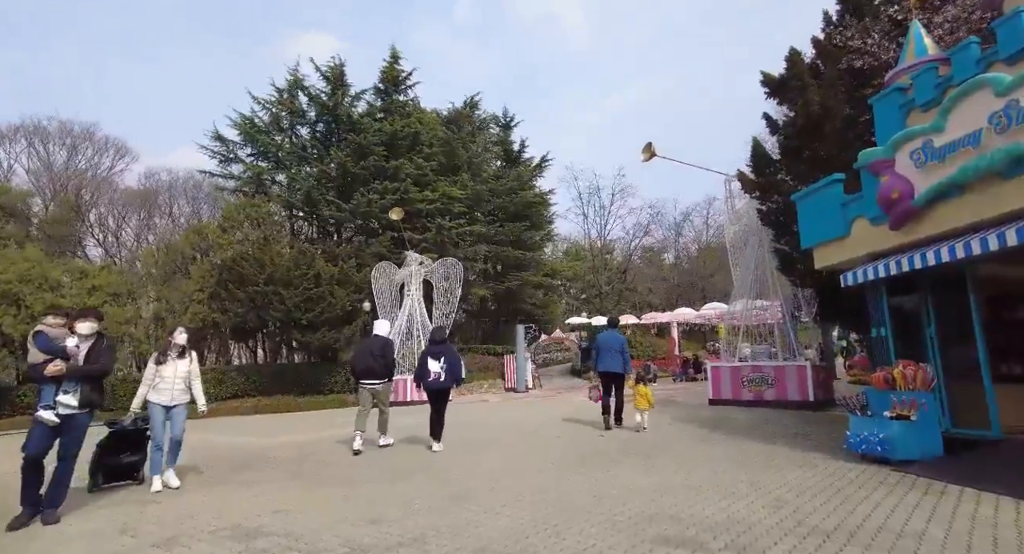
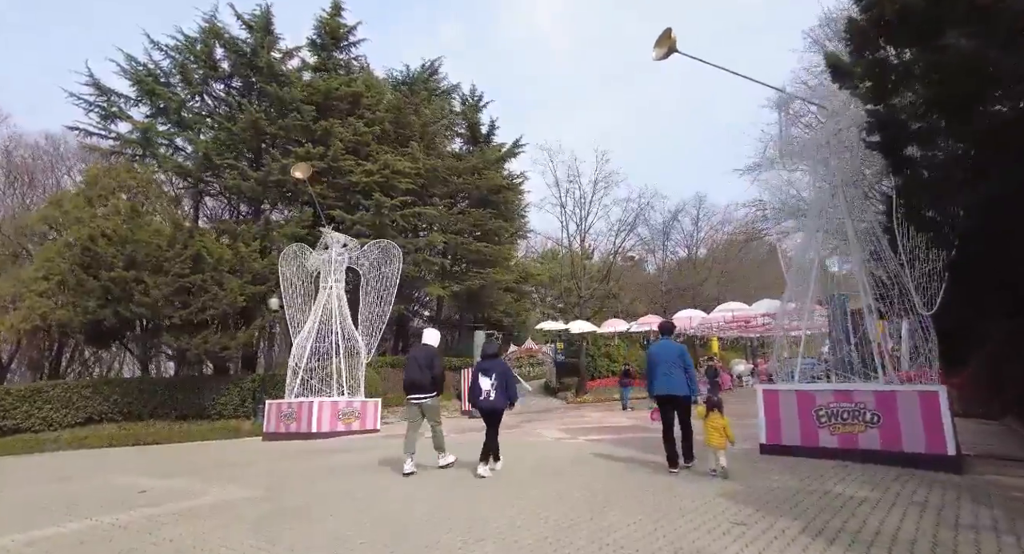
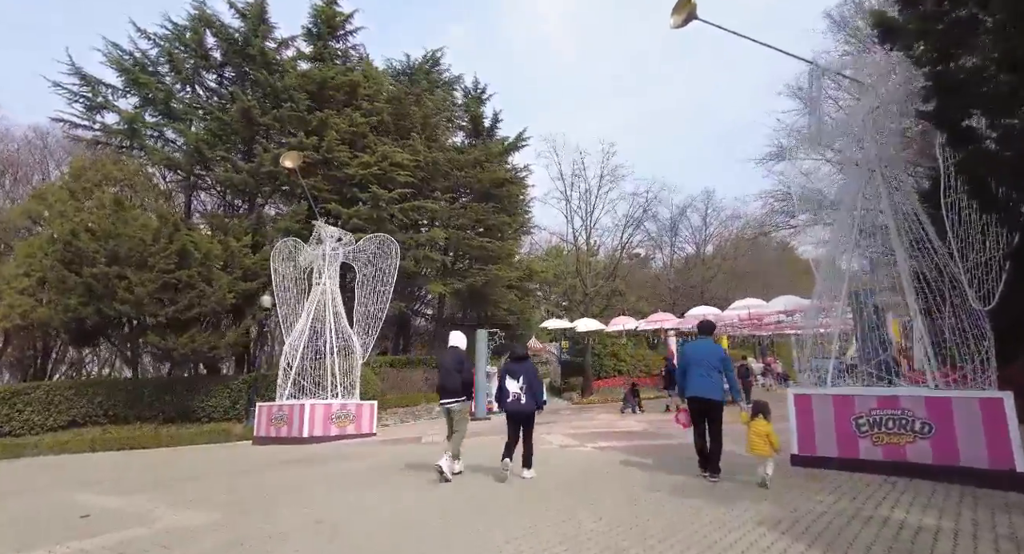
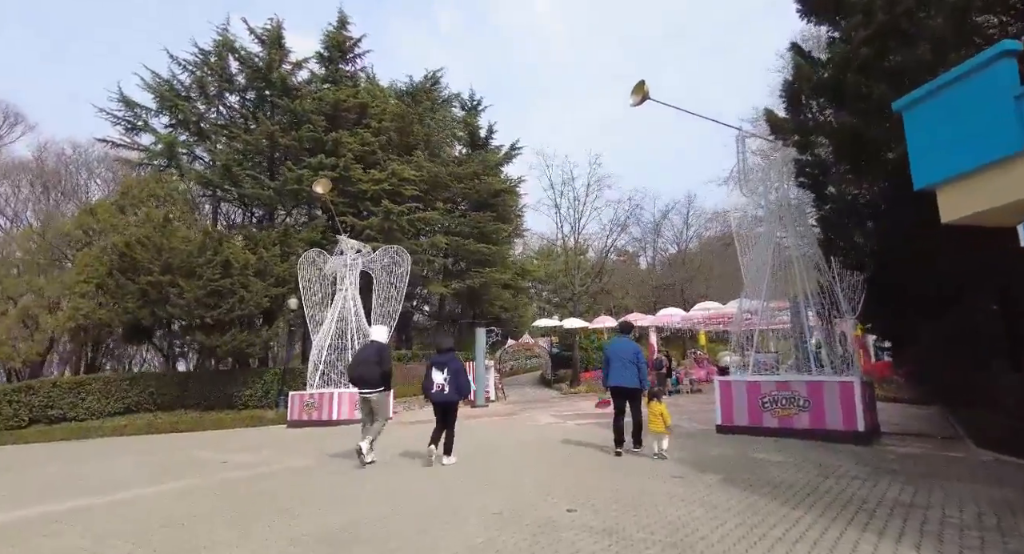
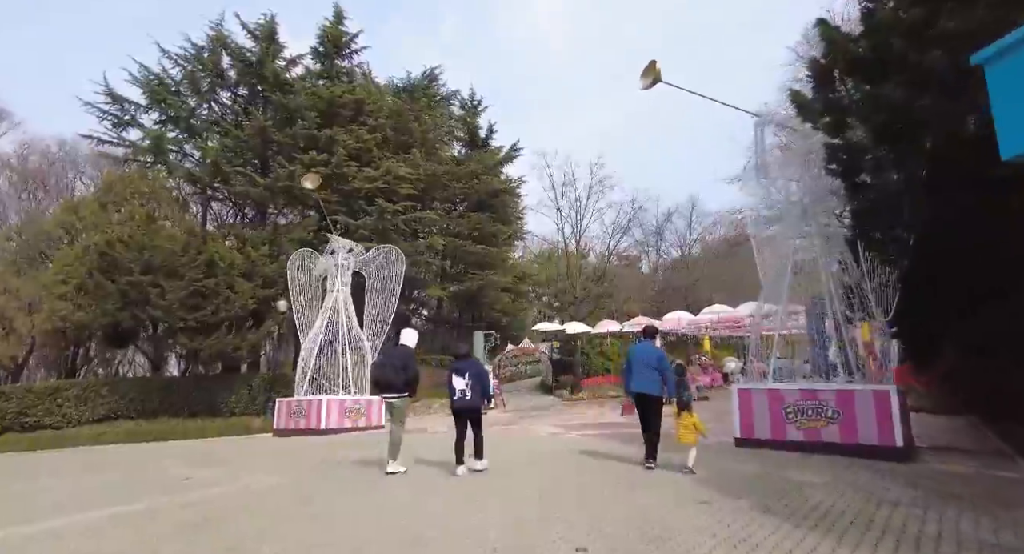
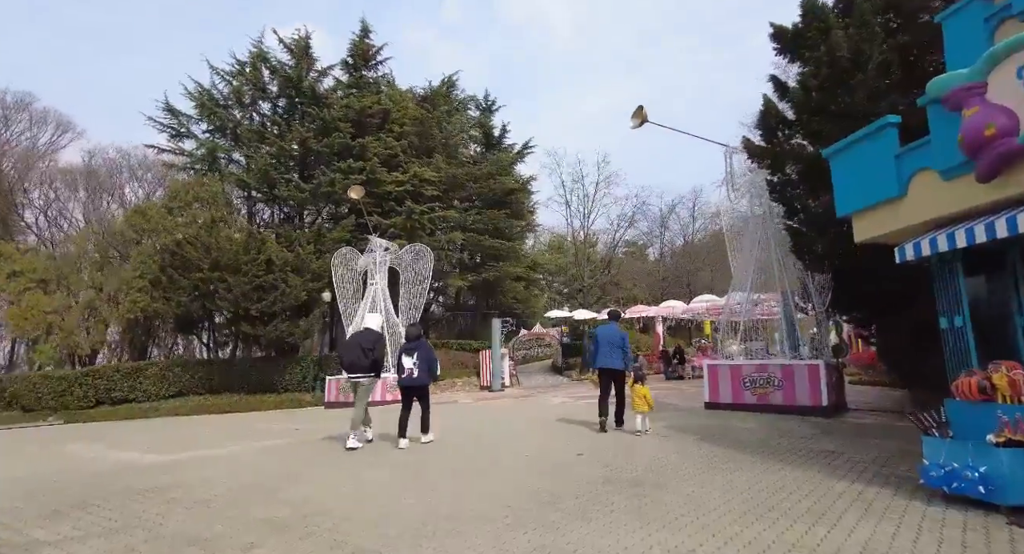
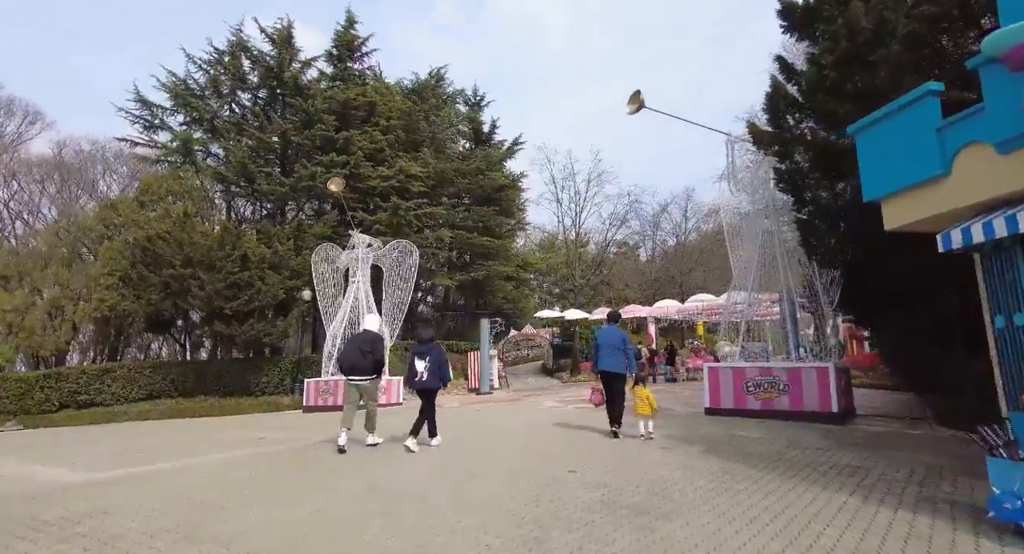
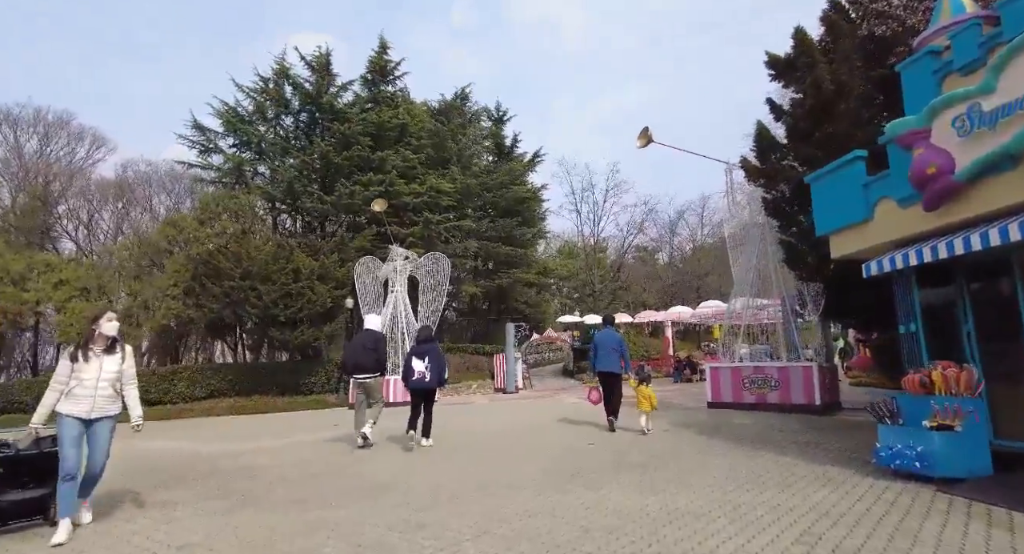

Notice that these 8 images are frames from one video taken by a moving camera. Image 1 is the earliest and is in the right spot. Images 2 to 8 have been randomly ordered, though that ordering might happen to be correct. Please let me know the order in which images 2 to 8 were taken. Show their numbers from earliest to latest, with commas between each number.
8, 6, 7, 4, 5, 2, 3
